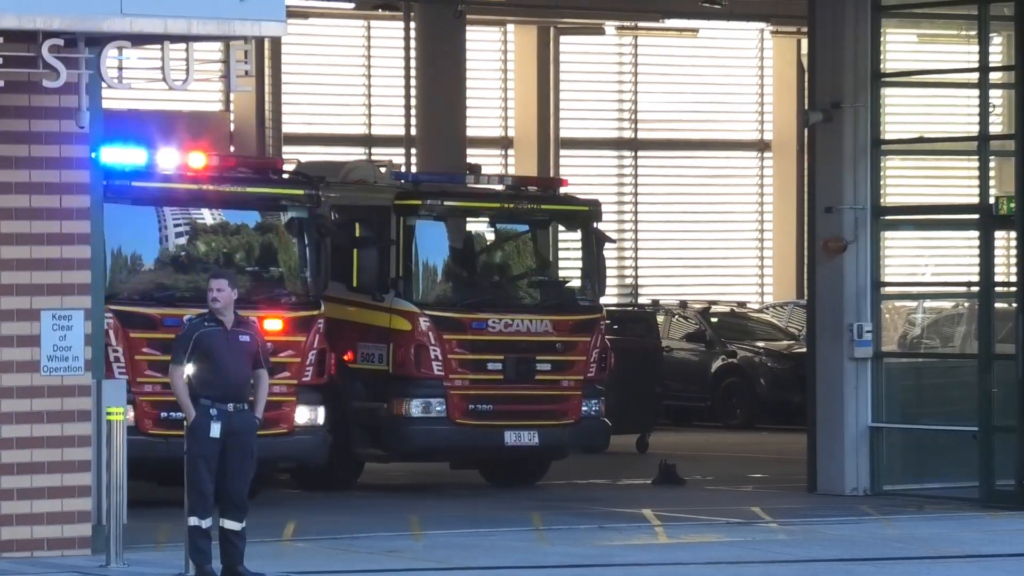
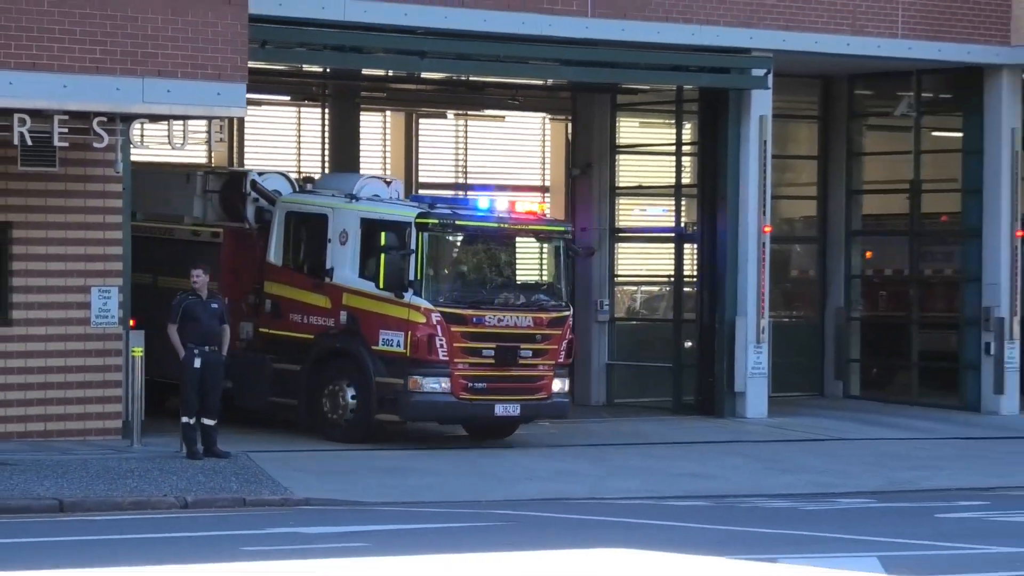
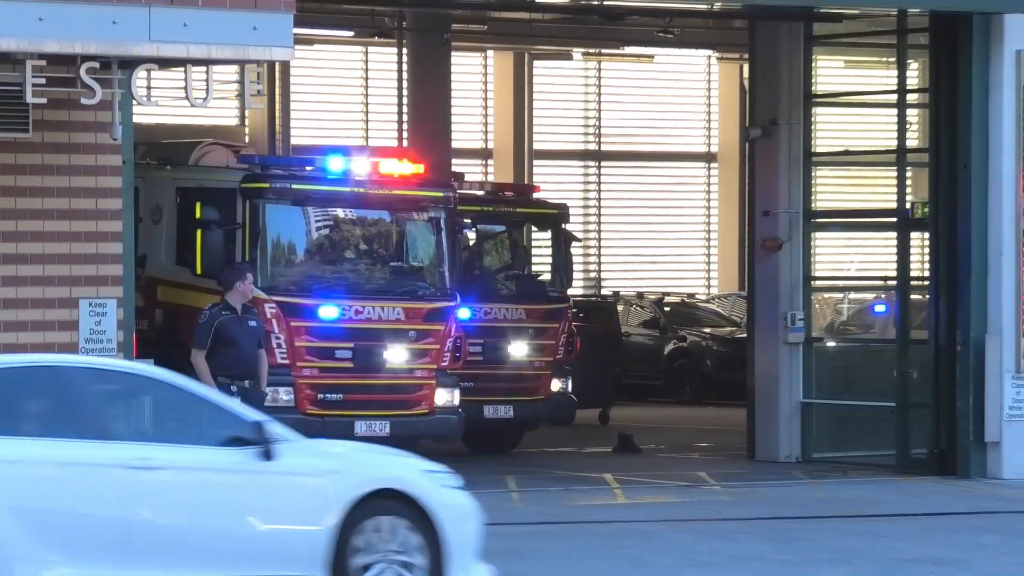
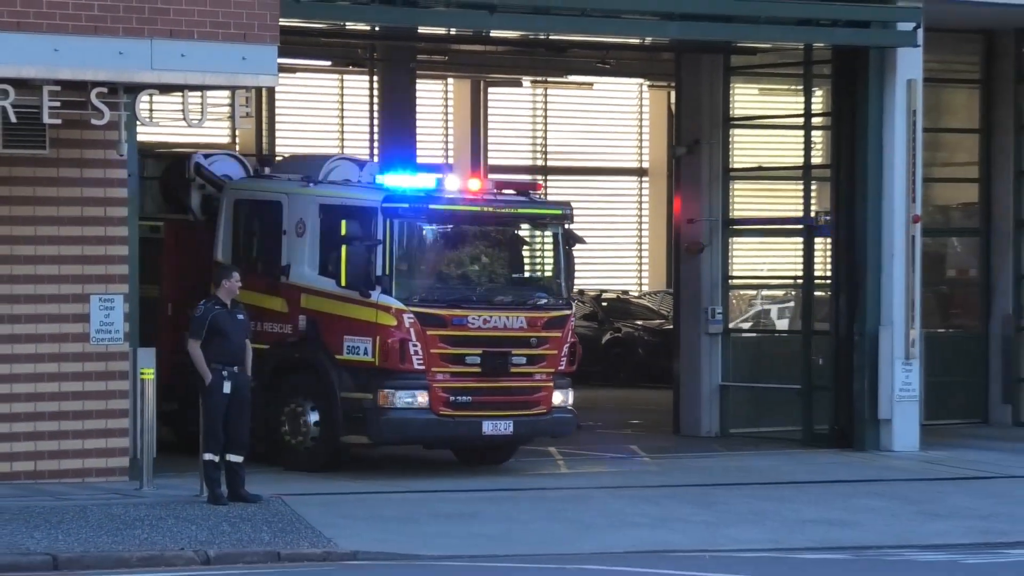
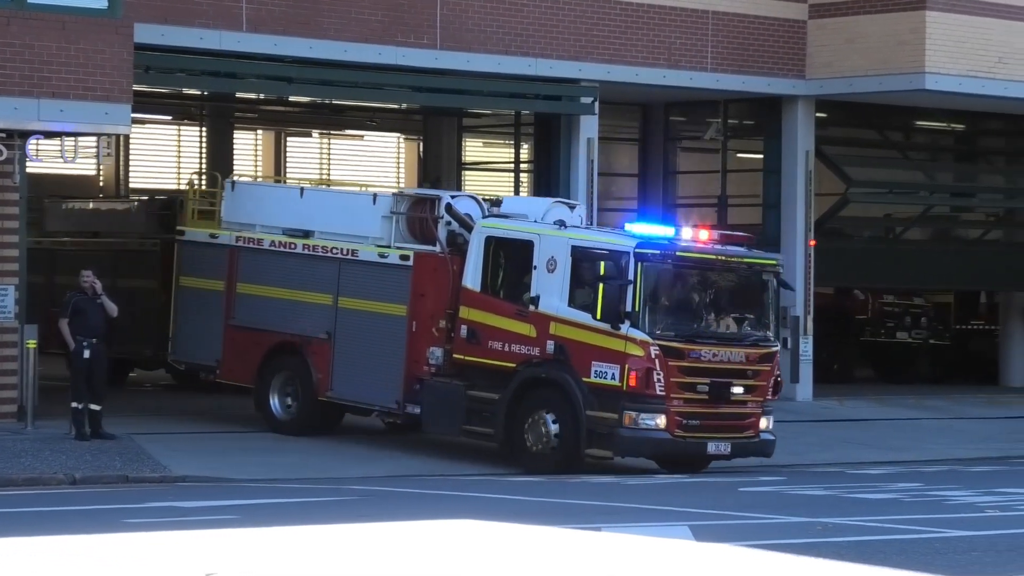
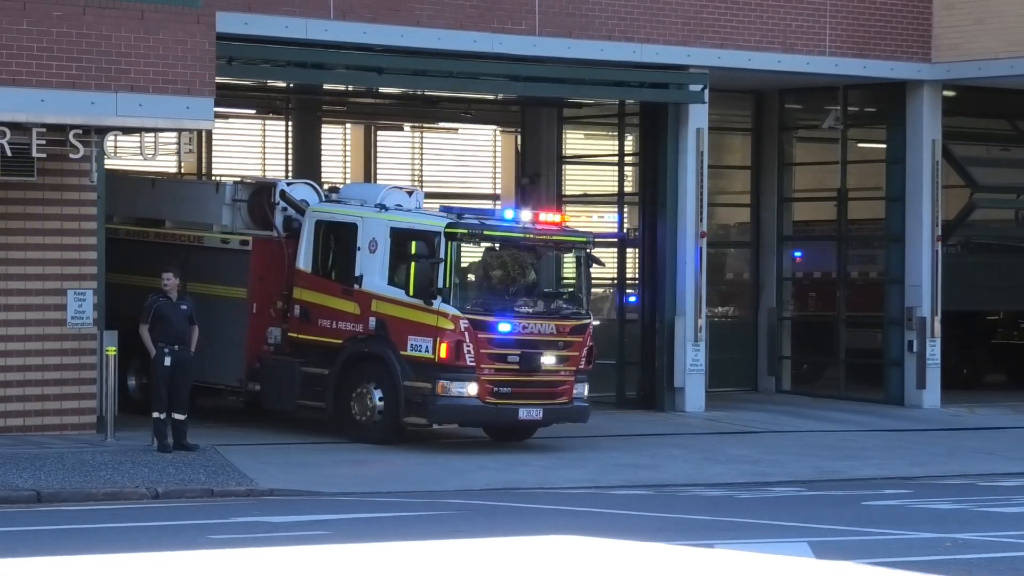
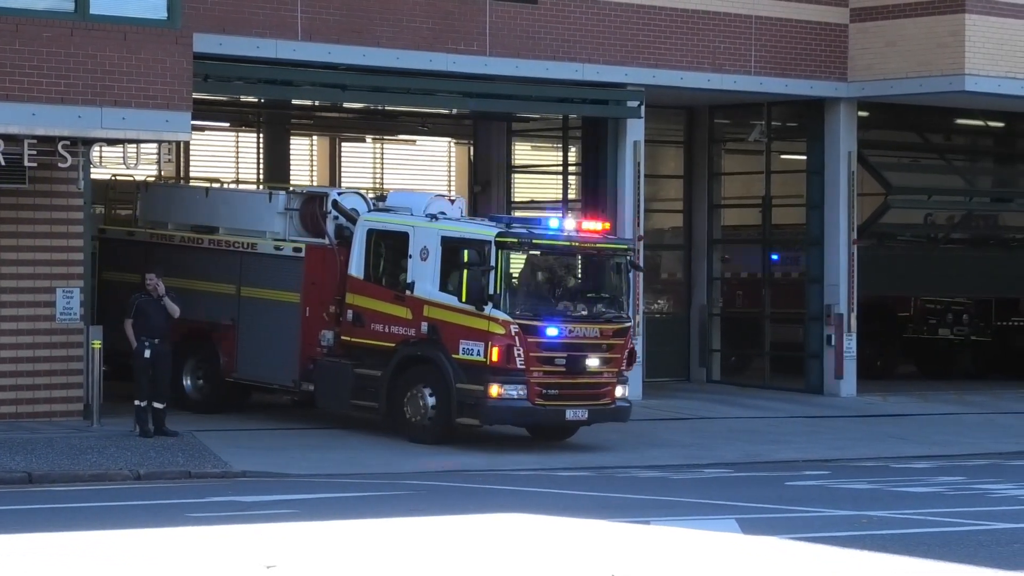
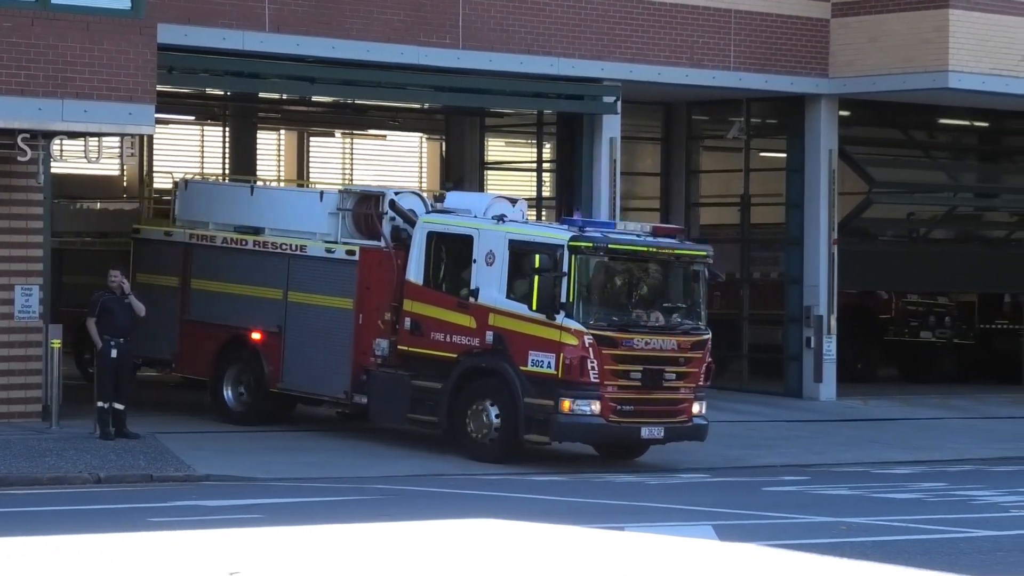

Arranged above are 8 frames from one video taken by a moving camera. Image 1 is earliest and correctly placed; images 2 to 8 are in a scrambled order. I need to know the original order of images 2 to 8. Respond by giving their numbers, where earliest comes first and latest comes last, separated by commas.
3, 4, 2, 6, 7, 8, 5
